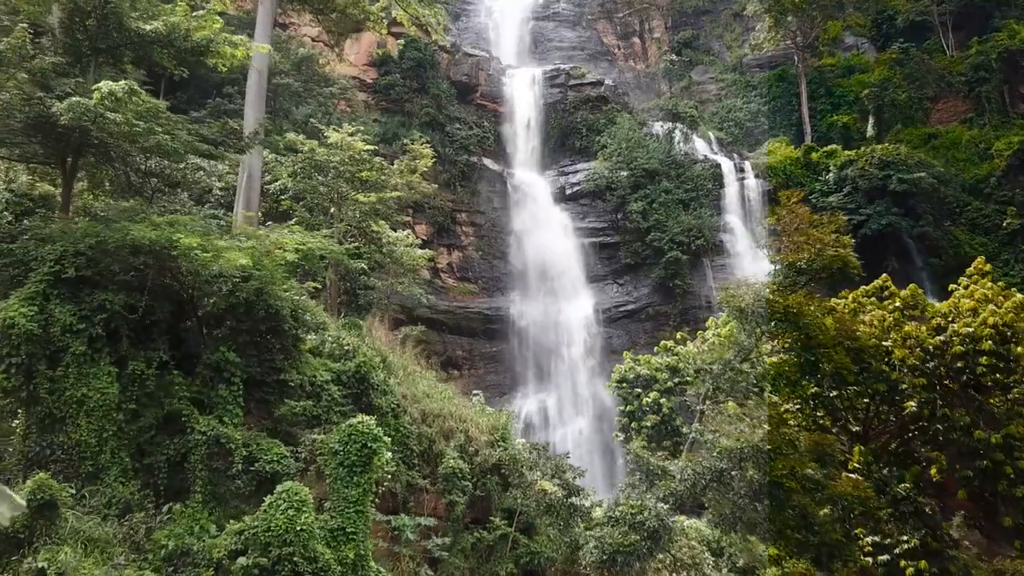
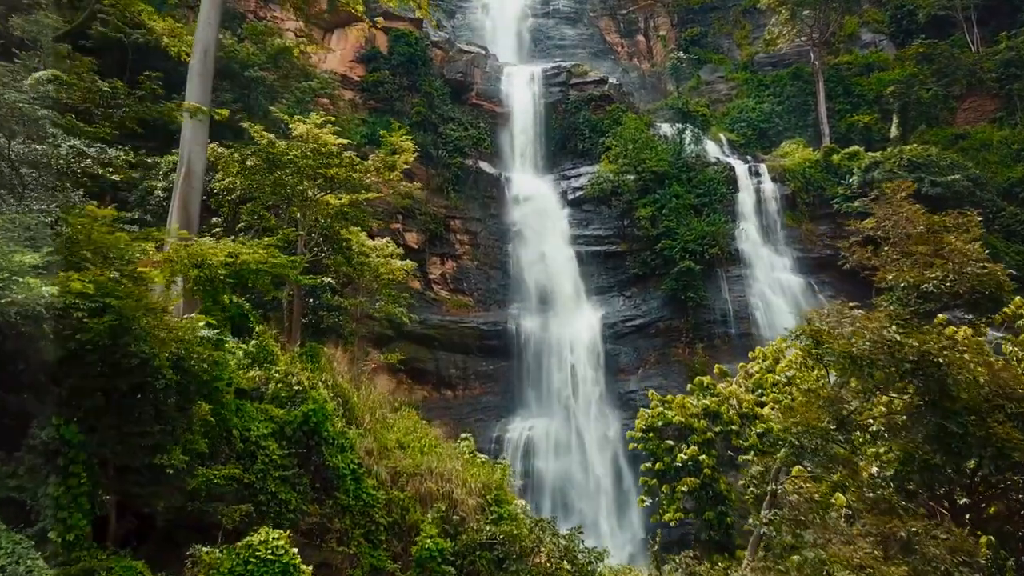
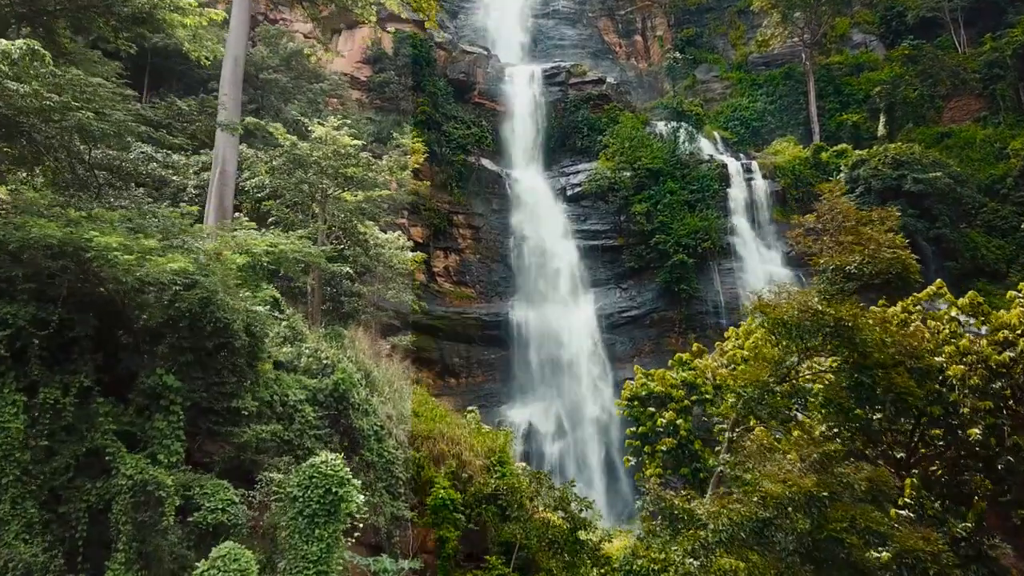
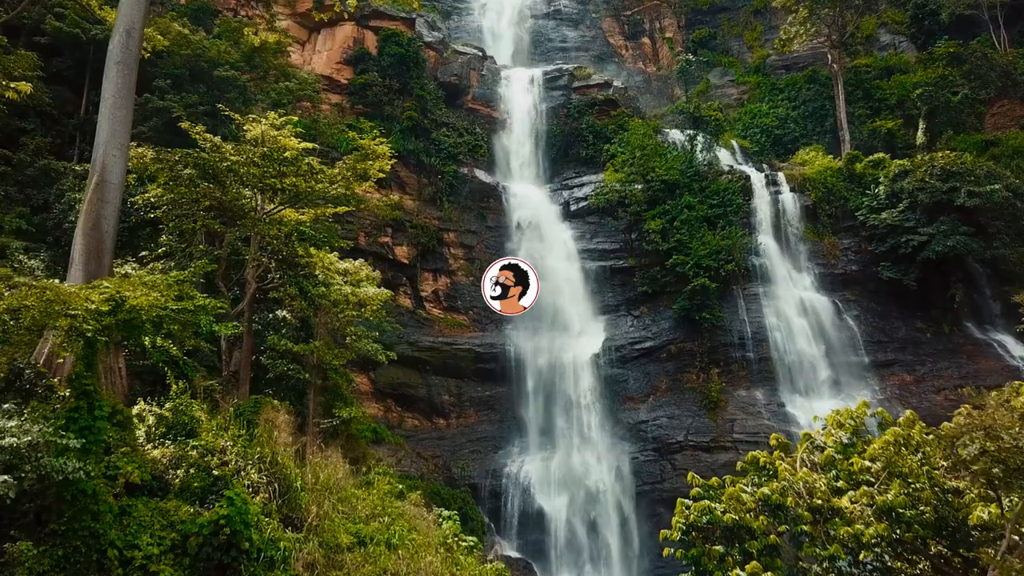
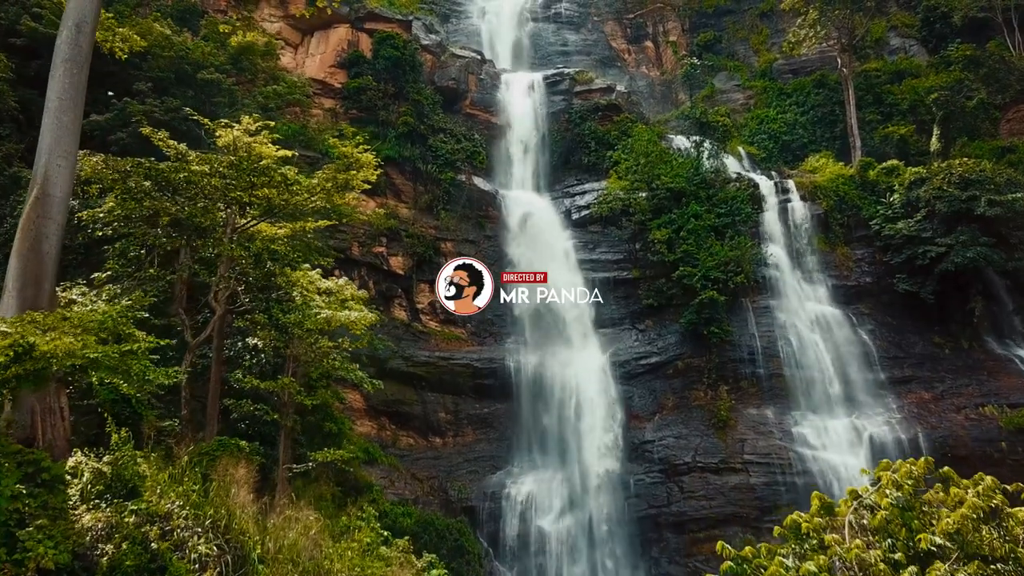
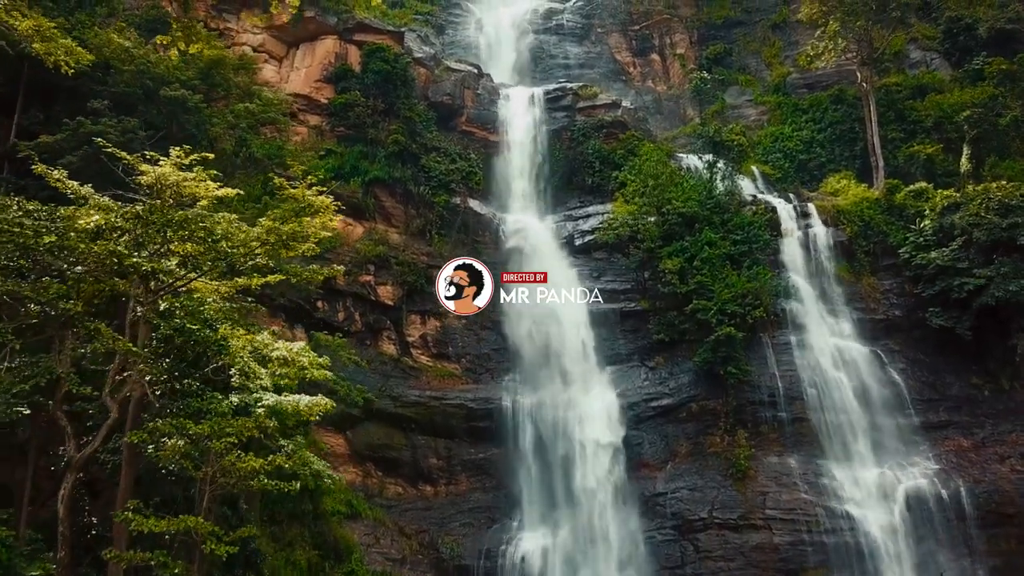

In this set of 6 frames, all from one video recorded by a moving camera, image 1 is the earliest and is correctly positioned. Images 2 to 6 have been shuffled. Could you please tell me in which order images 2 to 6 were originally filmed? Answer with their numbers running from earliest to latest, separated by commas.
3, 2, 4, 5, 6
